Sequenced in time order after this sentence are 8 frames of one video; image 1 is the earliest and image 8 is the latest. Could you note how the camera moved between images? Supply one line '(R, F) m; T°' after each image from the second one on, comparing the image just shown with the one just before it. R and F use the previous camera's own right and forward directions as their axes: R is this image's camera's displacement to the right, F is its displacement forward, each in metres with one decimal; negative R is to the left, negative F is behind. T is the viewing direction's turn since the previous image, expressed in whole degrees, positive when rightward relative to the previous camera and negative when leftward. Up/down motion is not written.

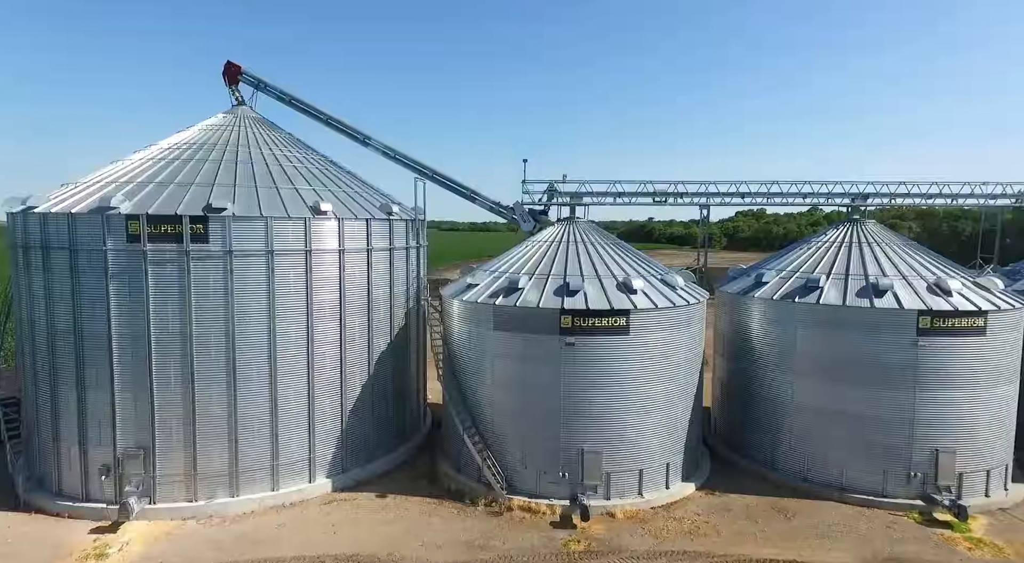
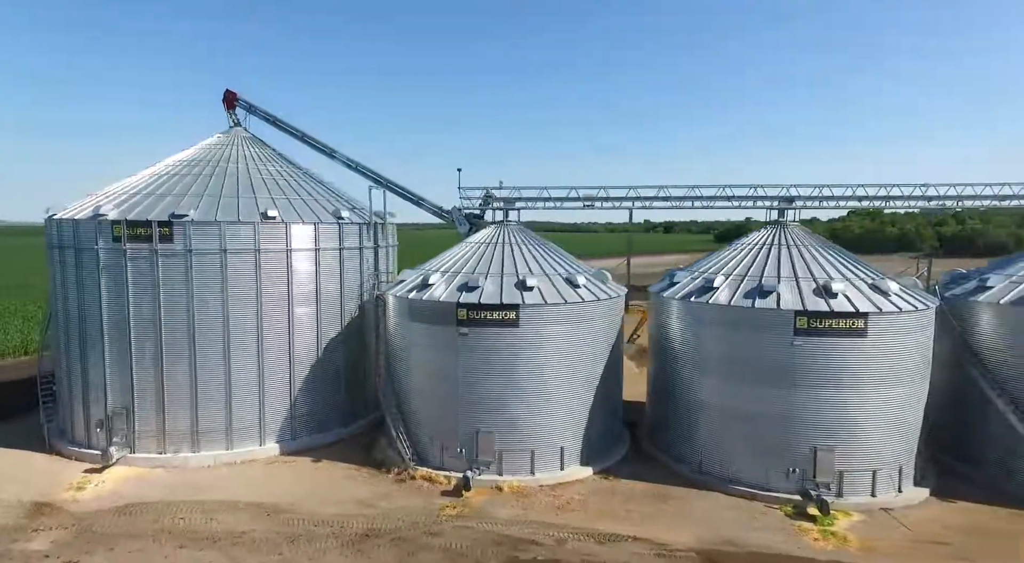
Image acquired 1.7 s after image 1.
(+7.2, -1.9) m; -9°
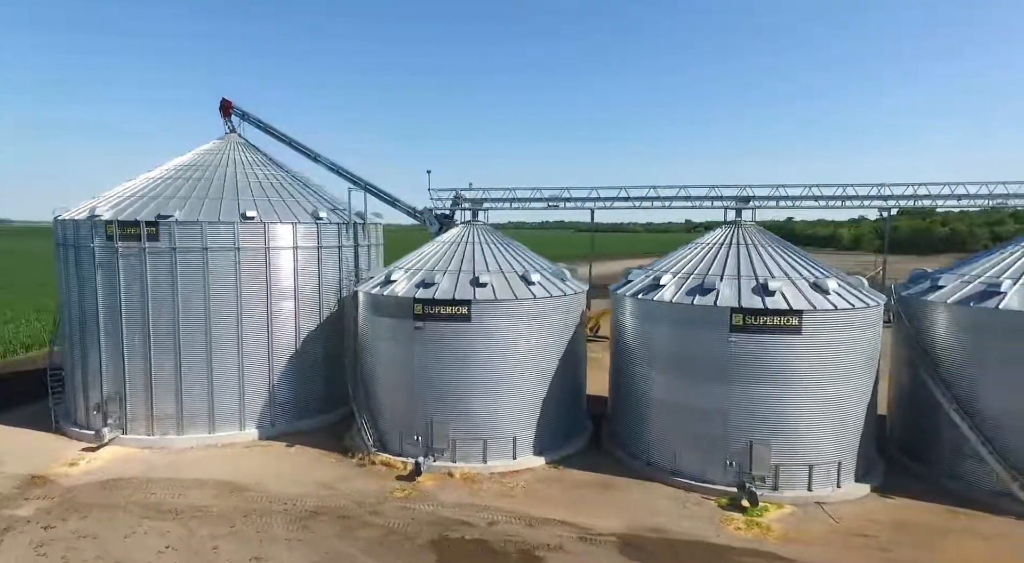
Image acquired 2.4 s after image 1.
(+3.3, -1.0) m; -4°
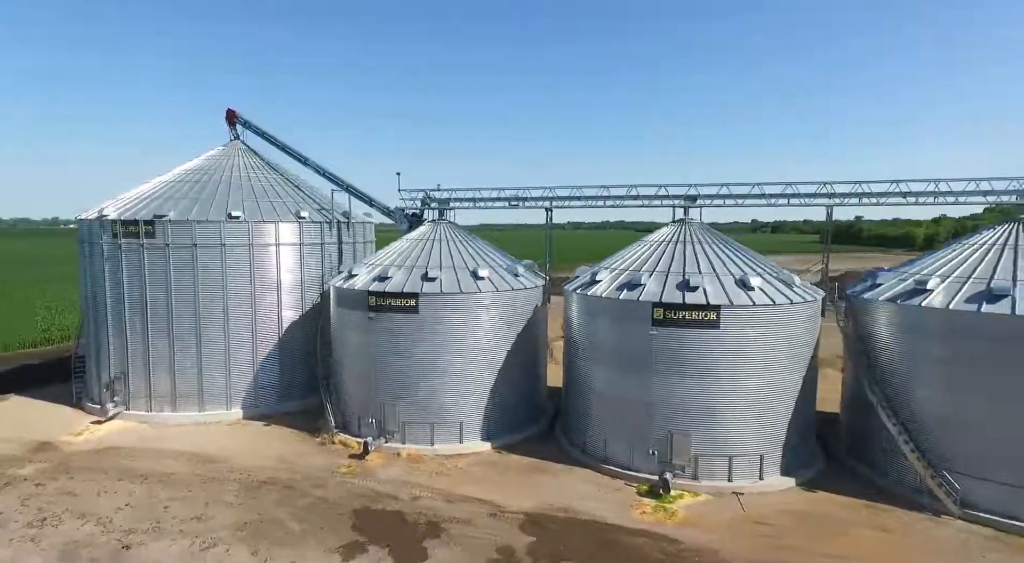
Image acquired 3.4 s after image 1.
(+4.8, -1.2) m; -6°
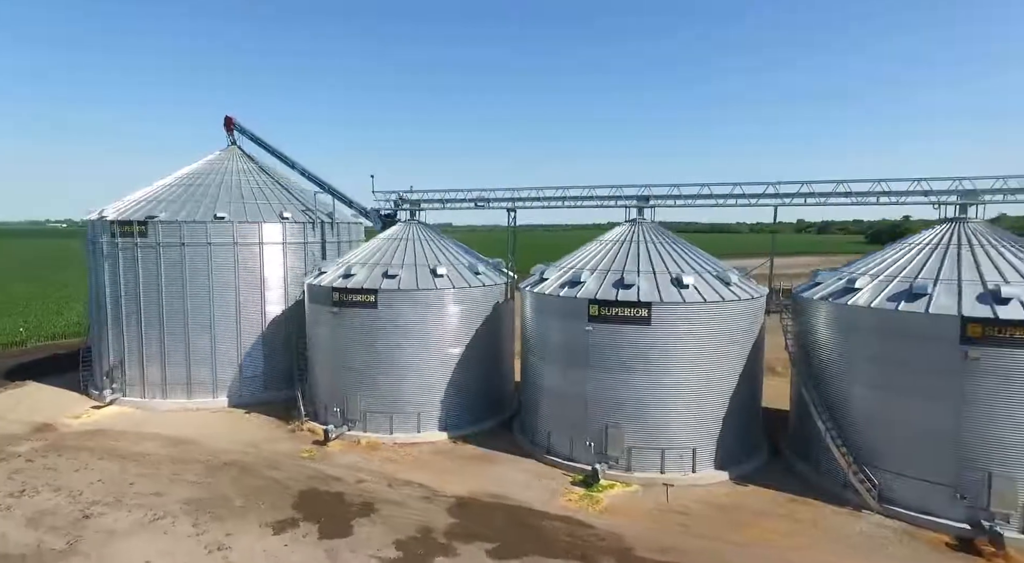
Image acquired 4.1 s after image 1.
(+3.7, -1.0) m; -4°
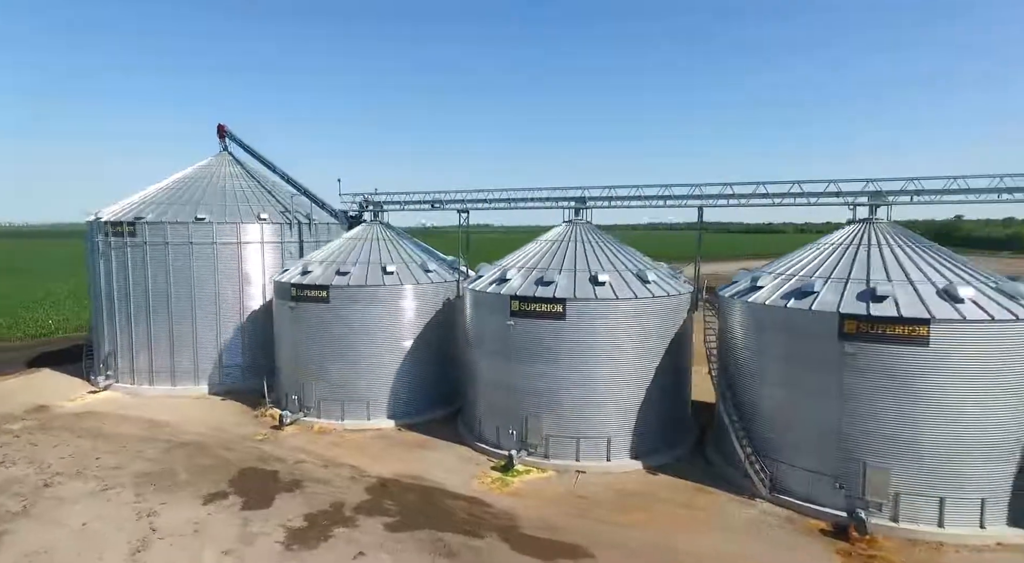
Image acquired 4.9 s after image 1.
(+4.5, -1.4) m; -4°
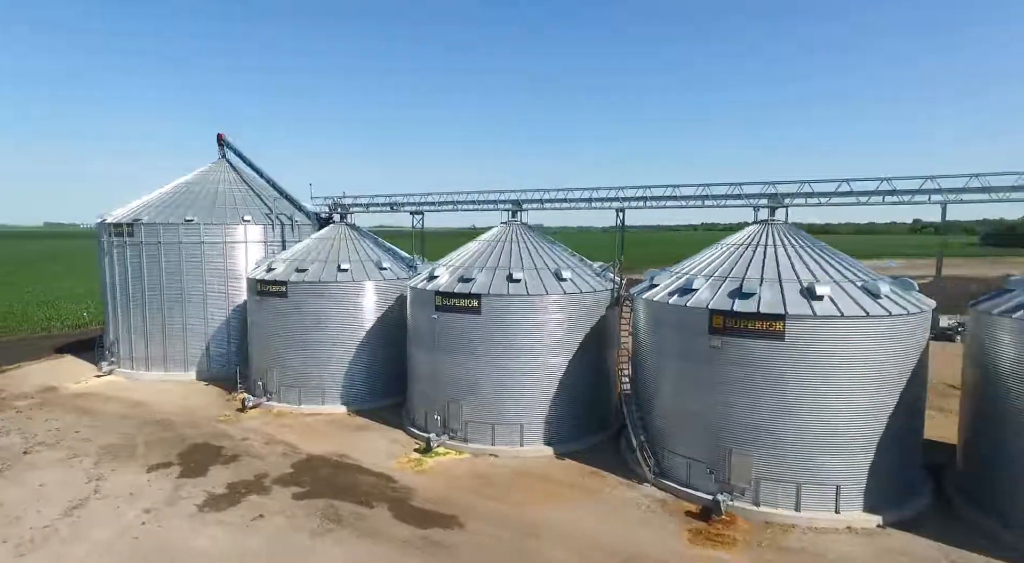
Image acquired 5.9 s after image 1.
(+5.3, -1.7) m; -5°
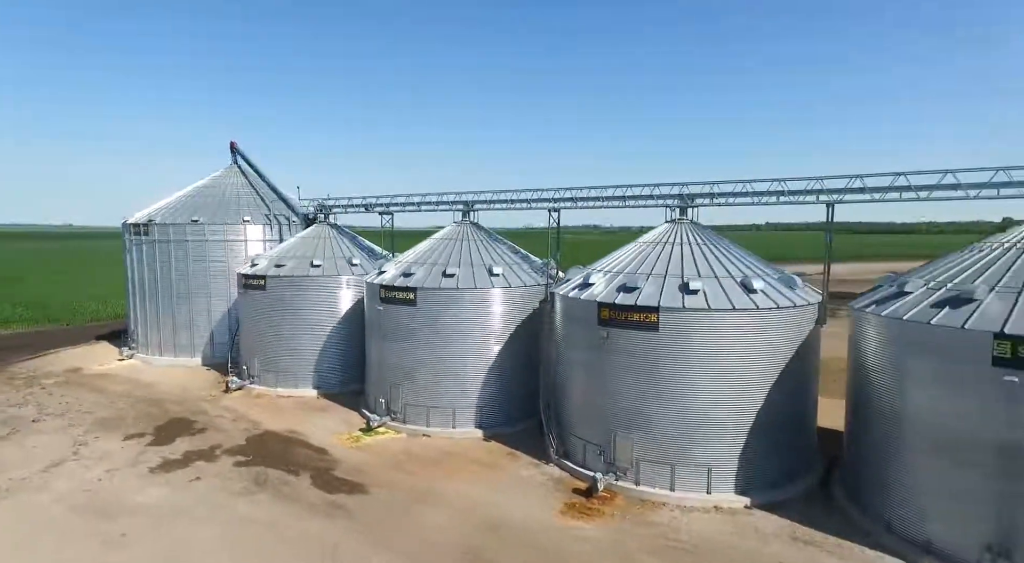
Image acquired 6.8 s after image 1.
(+5.6, -1.8) m; -5°
